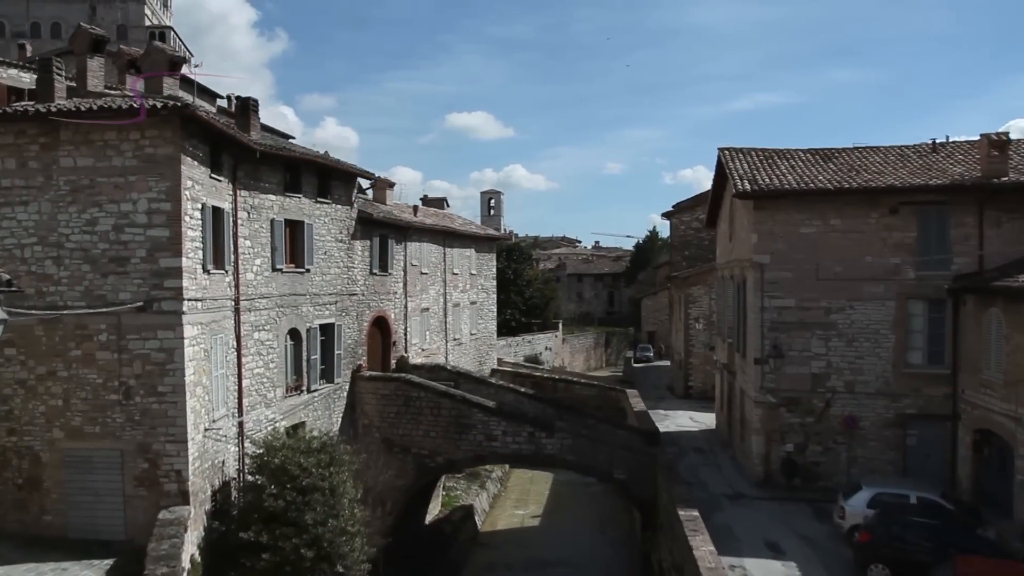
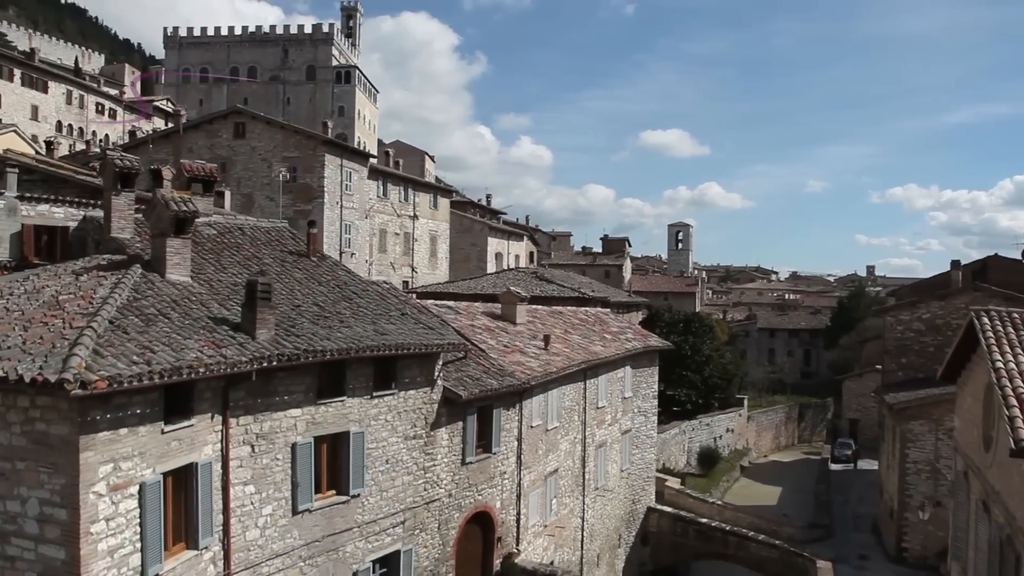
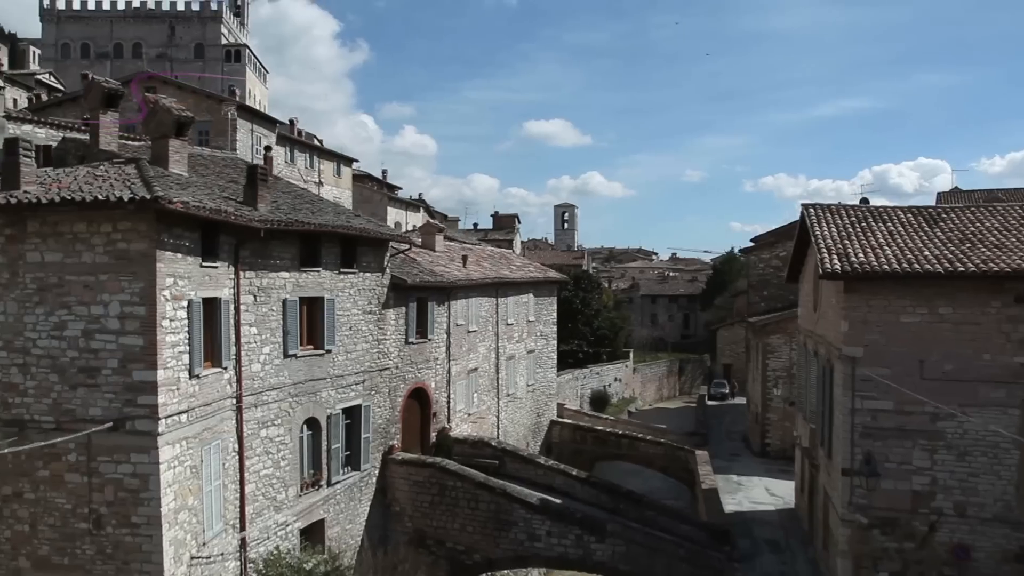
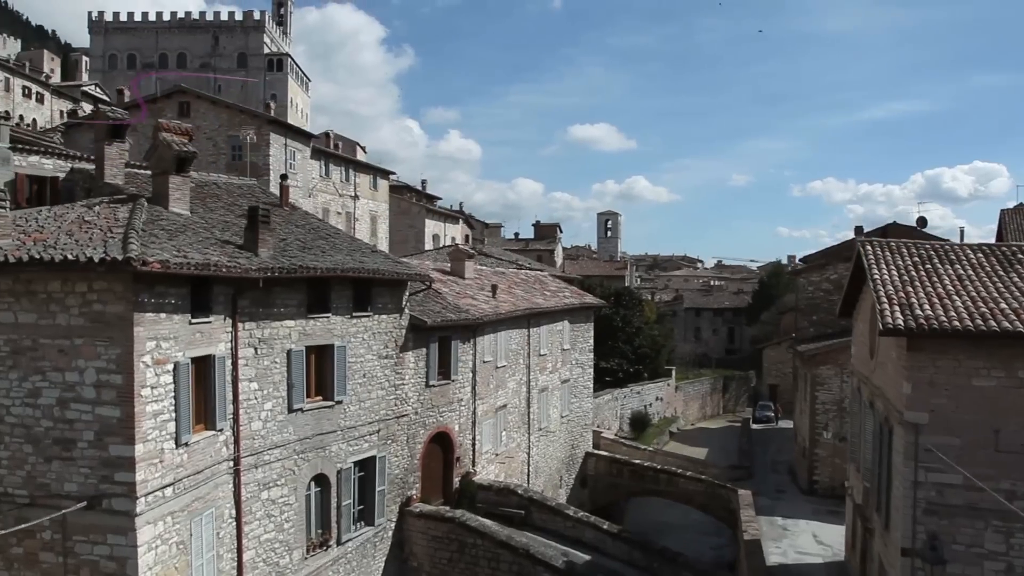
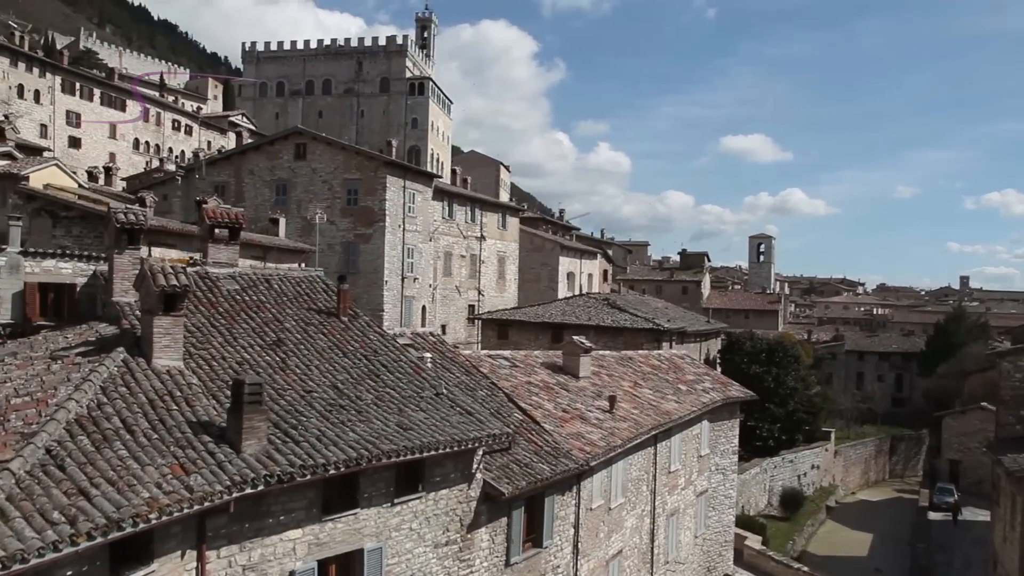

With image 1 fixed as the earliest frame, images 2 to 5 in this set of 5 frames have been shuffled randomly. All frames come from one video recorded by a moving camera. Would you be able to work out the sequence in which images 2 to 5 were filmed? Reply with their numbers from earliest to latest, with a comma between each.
3, 4, 2, 5
